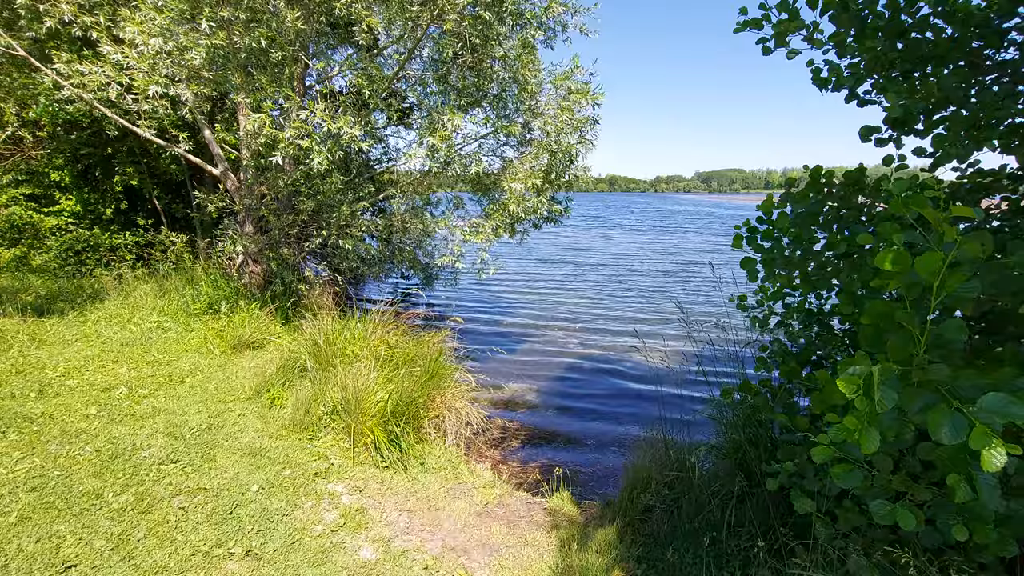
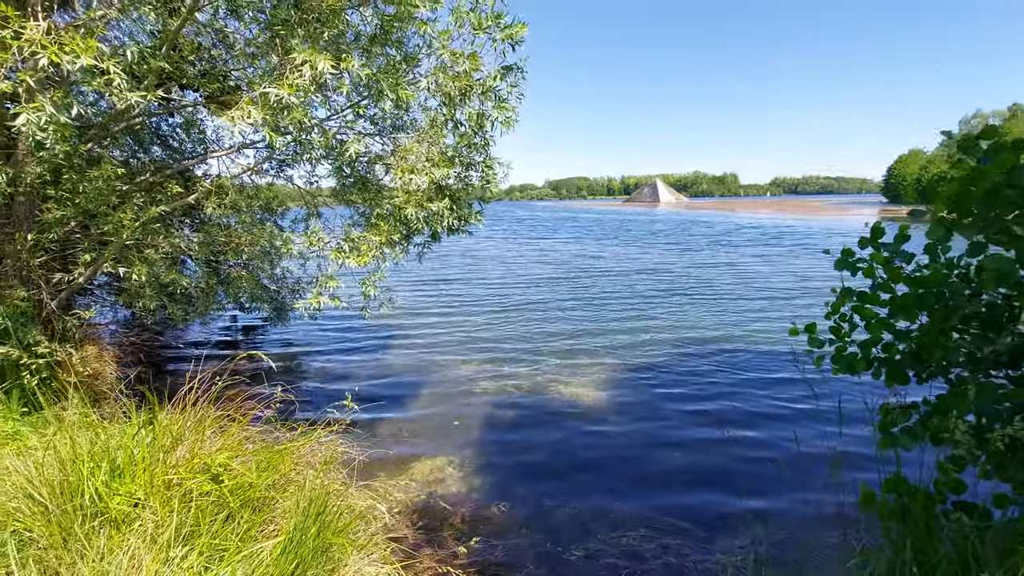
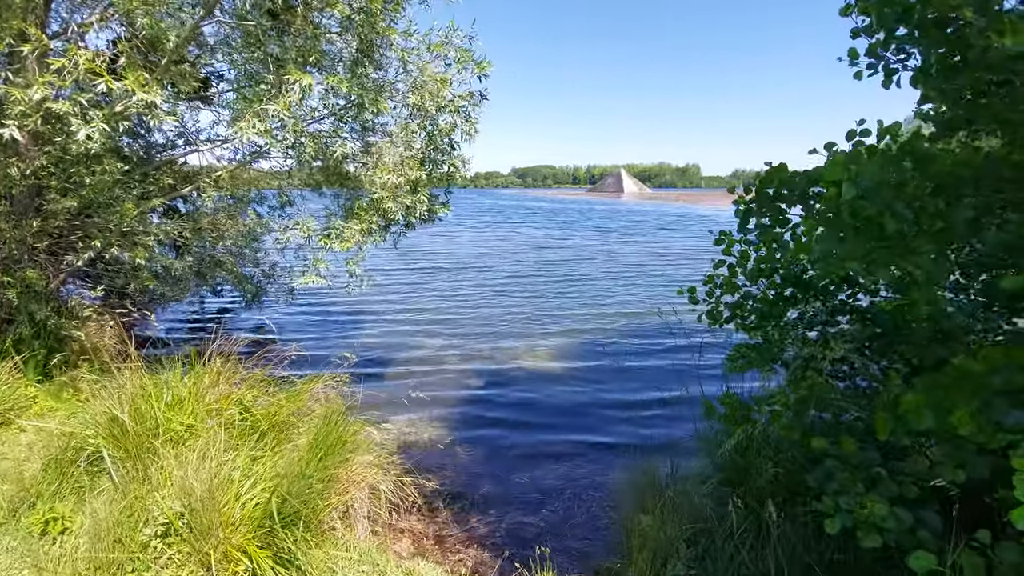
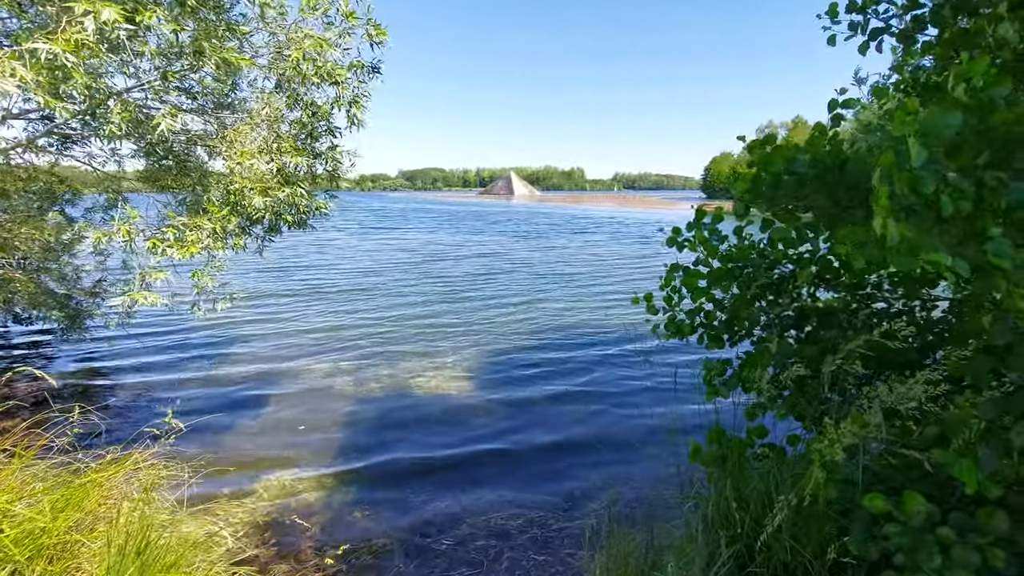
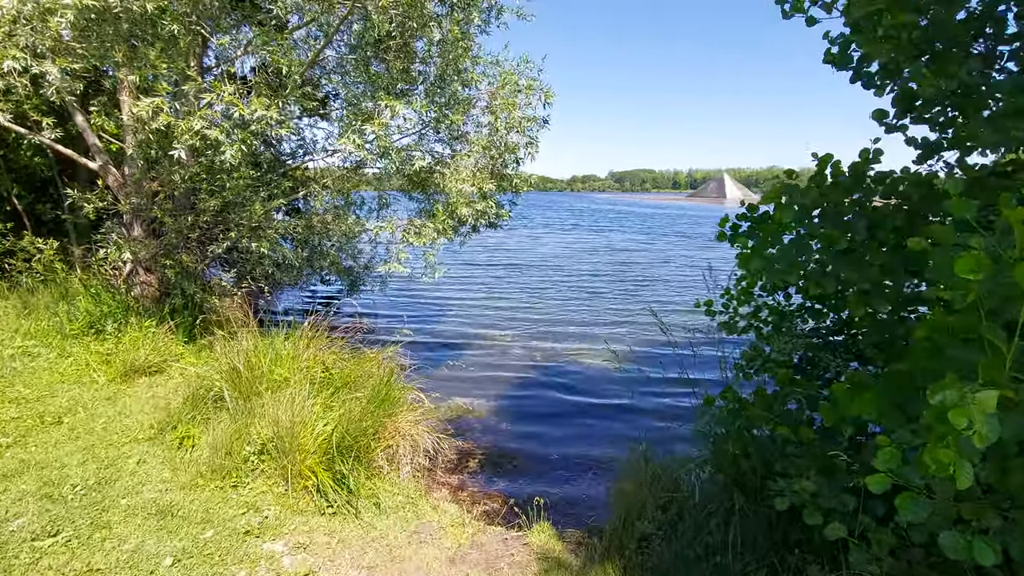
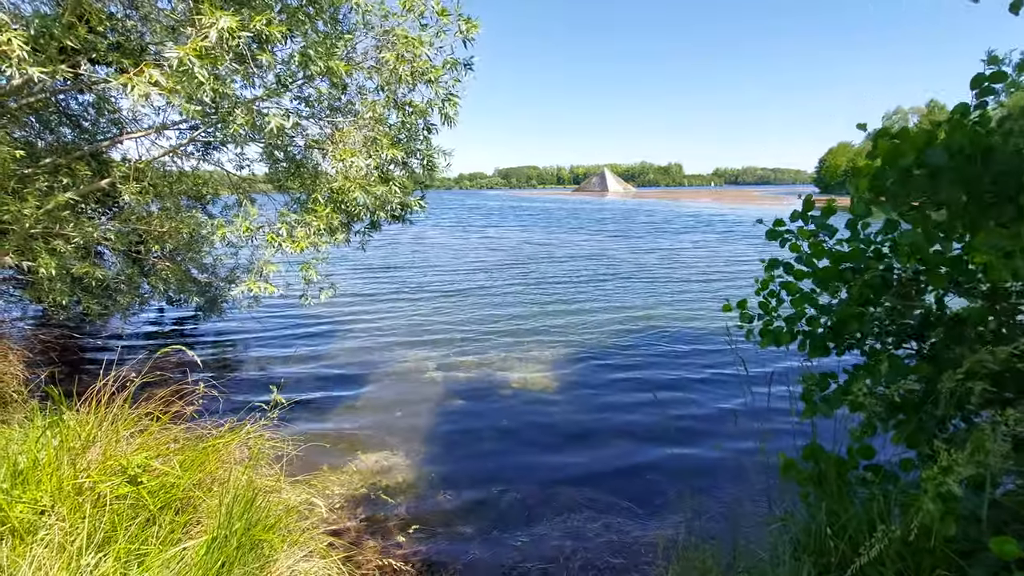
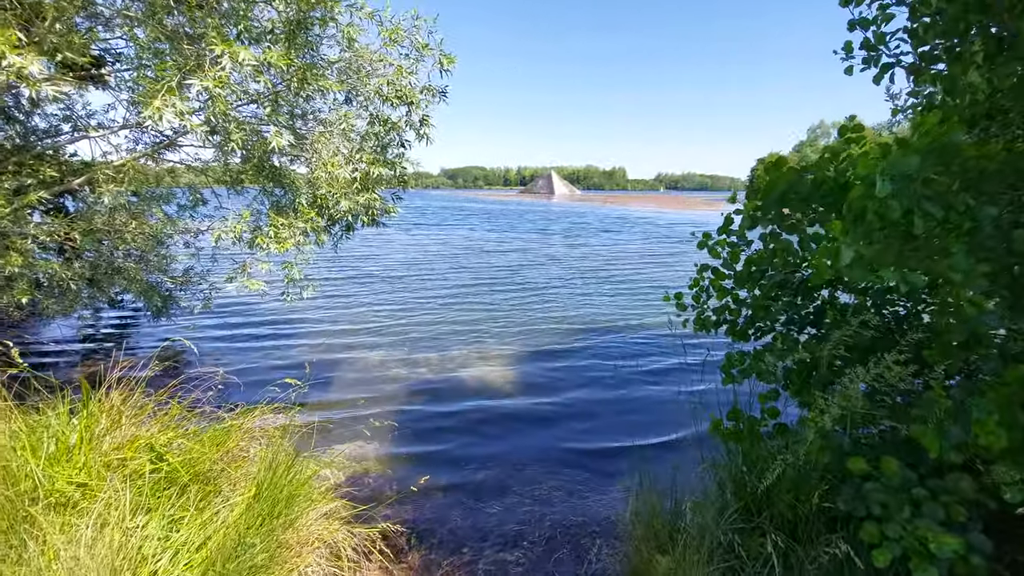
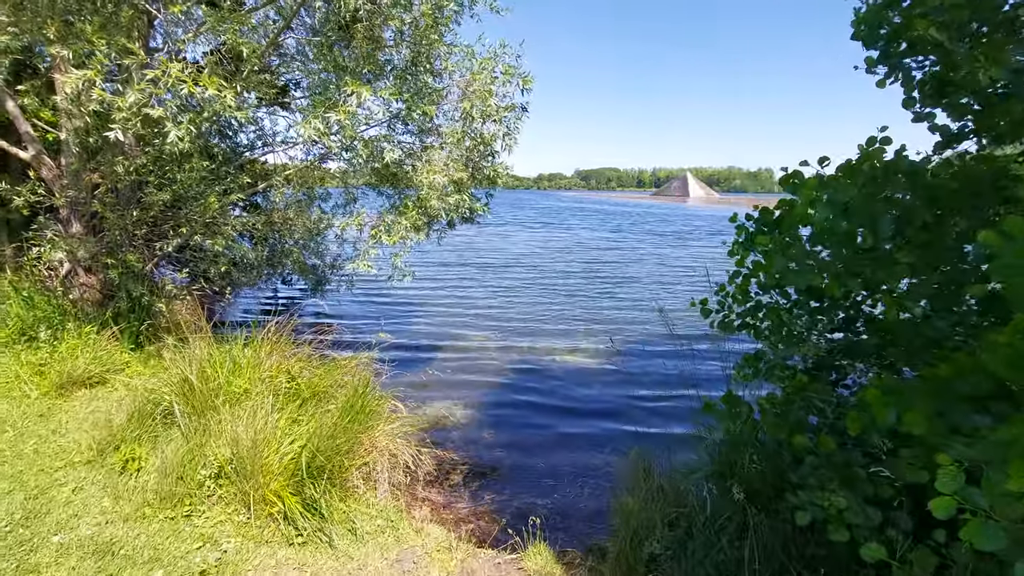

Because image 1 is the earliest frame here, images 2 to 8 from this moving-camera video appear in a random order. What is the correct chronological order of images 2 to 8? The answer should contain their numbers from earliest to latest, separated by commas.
5, 8, 3, 7, 4, 6, 2
